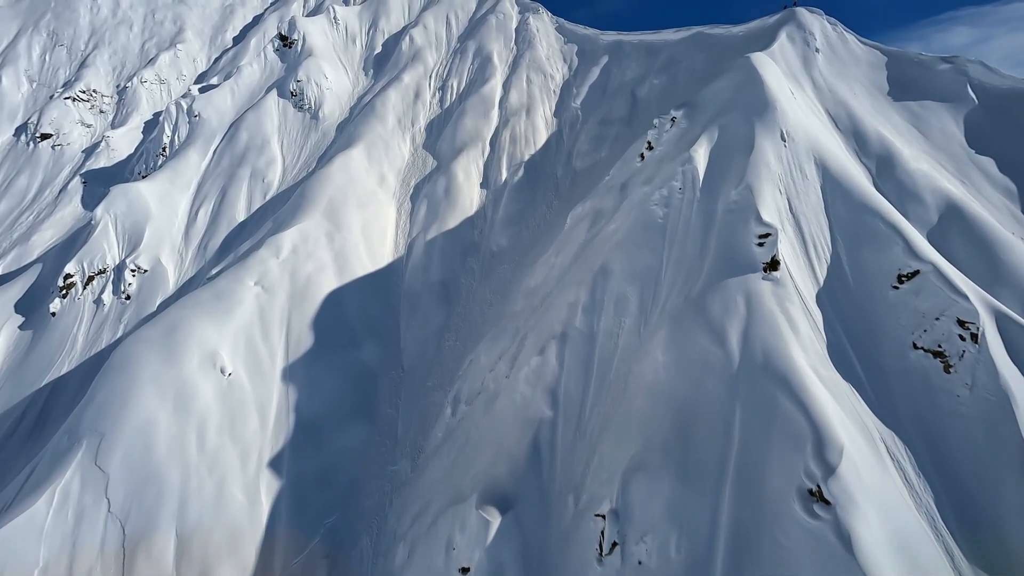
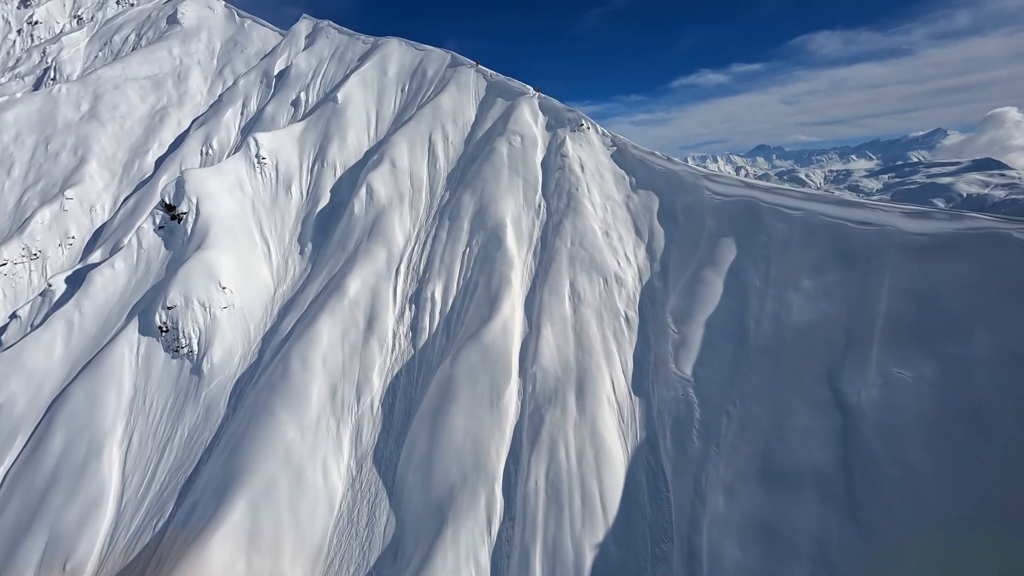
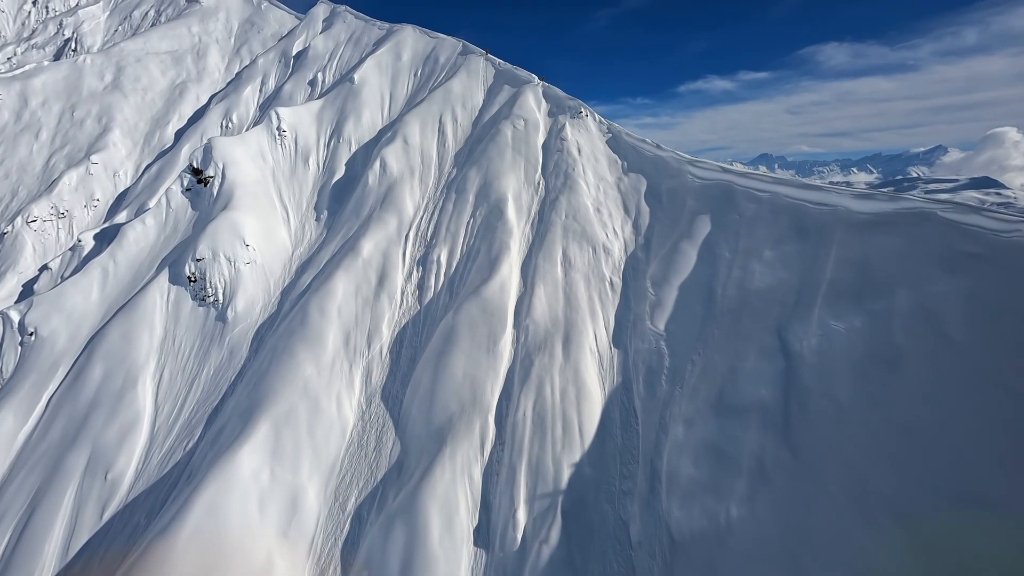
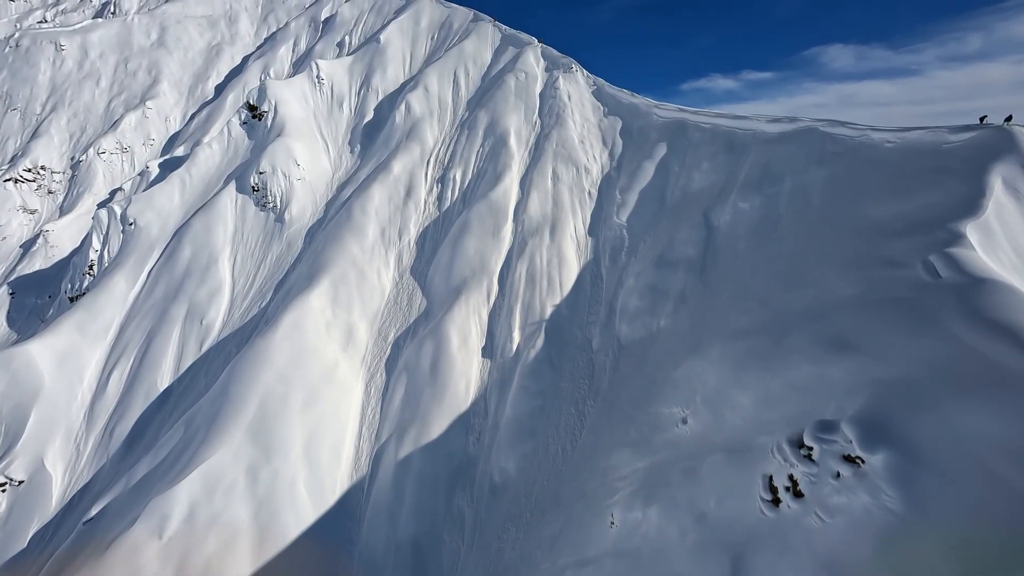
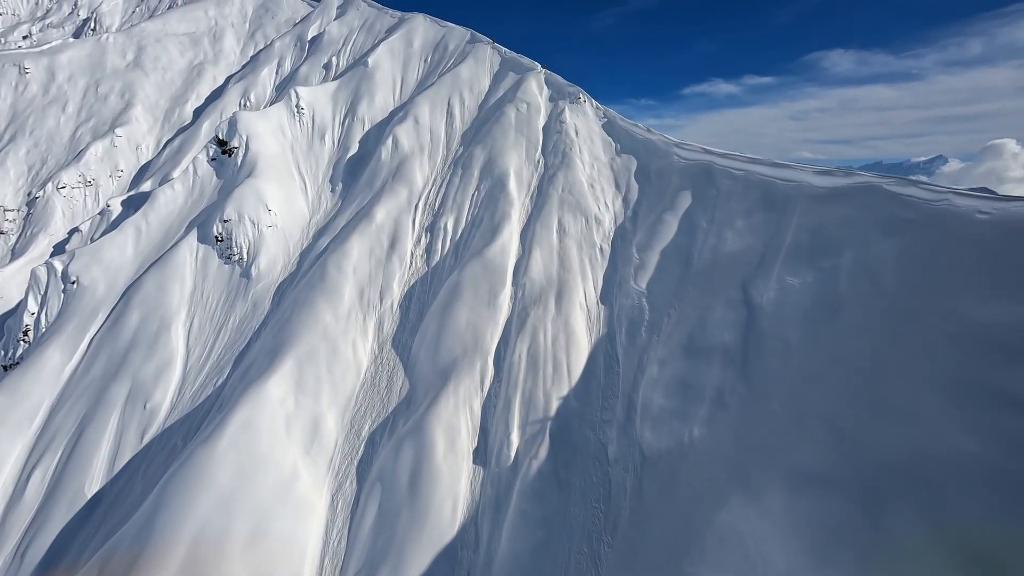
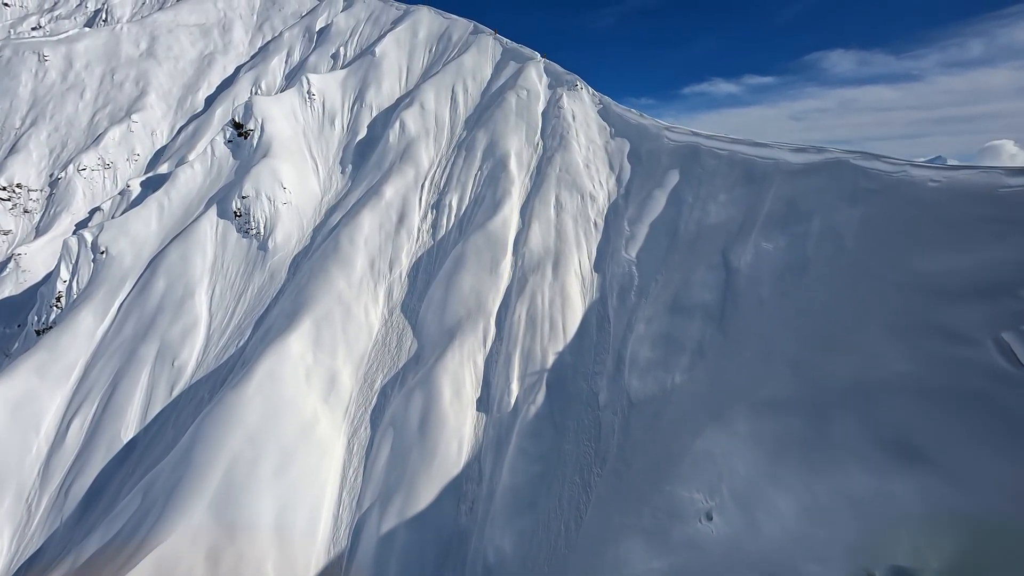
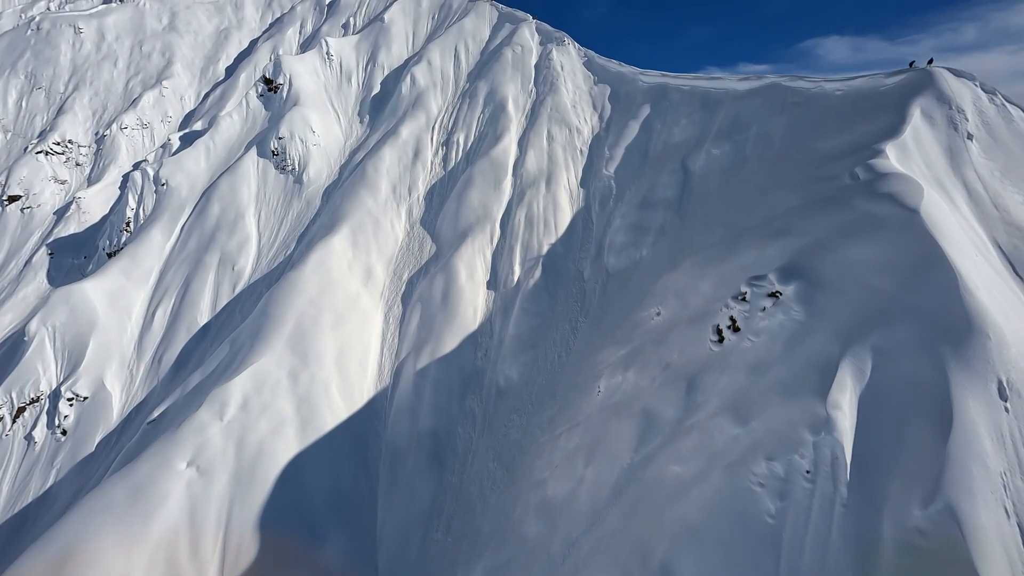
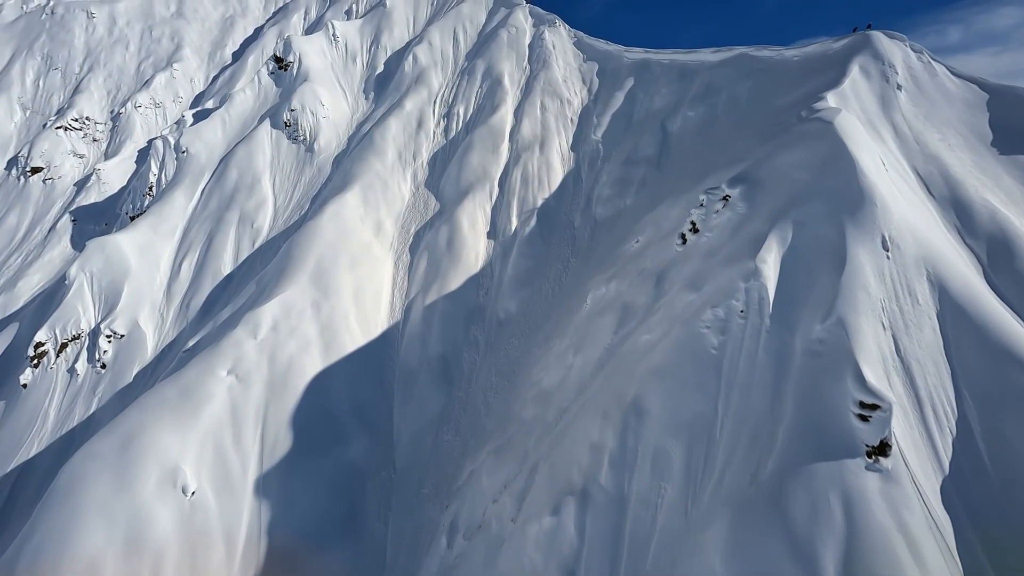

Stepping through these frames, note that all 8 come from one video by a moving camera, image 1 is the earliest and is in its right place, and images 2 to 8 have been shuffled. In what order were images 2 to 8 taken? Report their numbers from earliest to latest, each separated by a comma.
8, 7, 4, 6, 5, 3, 2
